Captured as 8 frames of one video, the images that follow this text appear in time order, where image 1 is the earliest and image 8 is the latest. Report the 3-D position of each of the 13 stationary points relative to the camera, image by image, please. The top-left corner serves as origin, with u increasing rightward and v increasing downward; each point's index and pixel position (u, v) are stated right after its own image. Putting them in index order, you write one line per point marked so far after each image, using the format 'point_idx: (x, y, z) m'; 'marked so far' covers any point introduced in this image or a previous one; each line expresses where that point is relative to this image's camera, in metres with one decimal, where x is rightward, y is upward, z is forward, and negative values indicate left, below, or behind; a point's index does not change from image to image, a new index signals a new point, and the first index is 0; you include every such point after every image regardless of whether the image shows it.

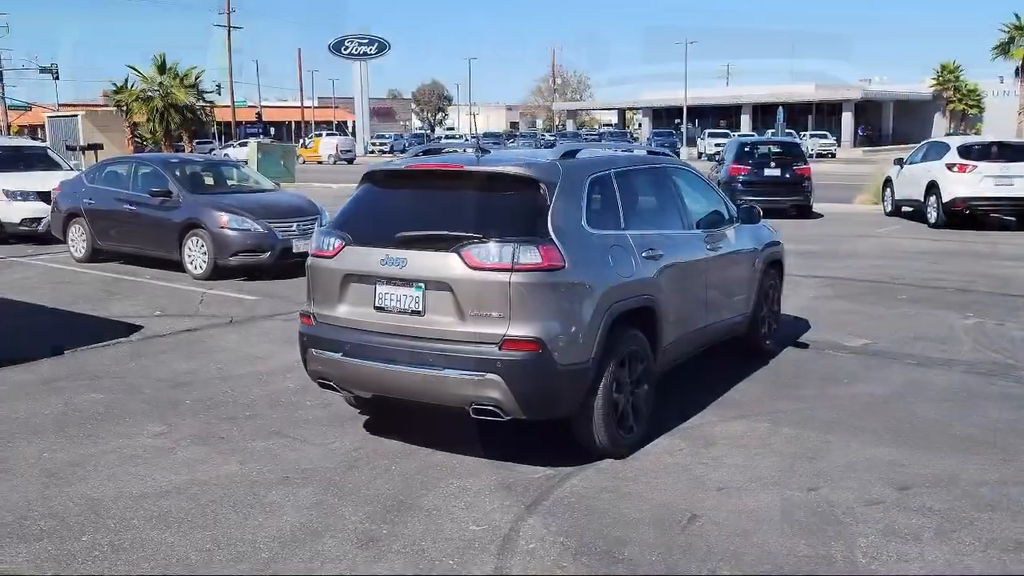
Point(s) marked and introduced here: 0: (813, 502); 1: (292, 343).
0: (+1.6, -1.1, +4.8) m
1: (-2.1, -0.5, +8.7) m
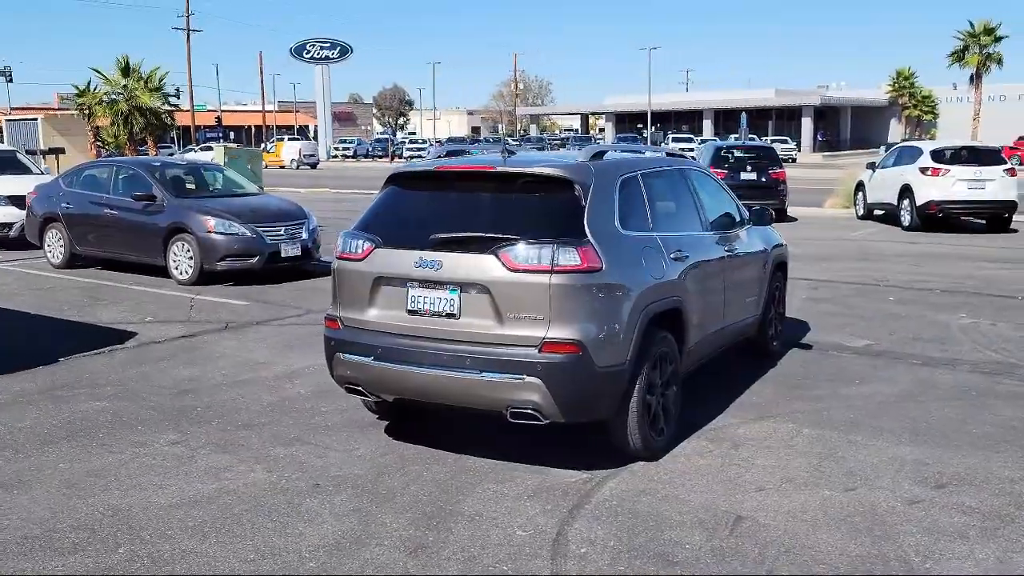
0: (+1.8, -1.1, +4.9) m
1: (-2.0, -0.6, +8.6) m
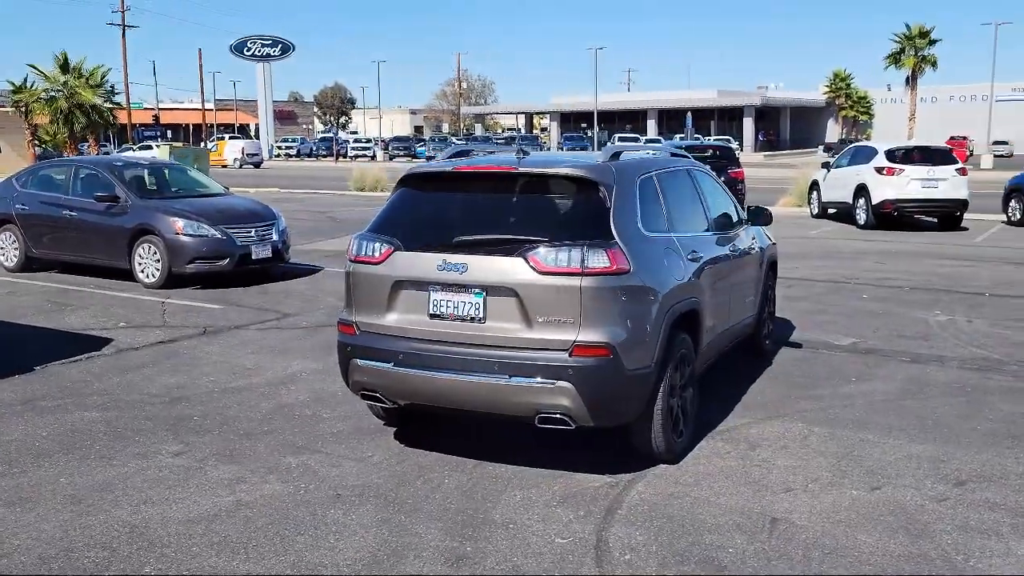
0: (+1.9, -1.1, +4.9) m
1: (-2.1, -0.6, +8.4) m
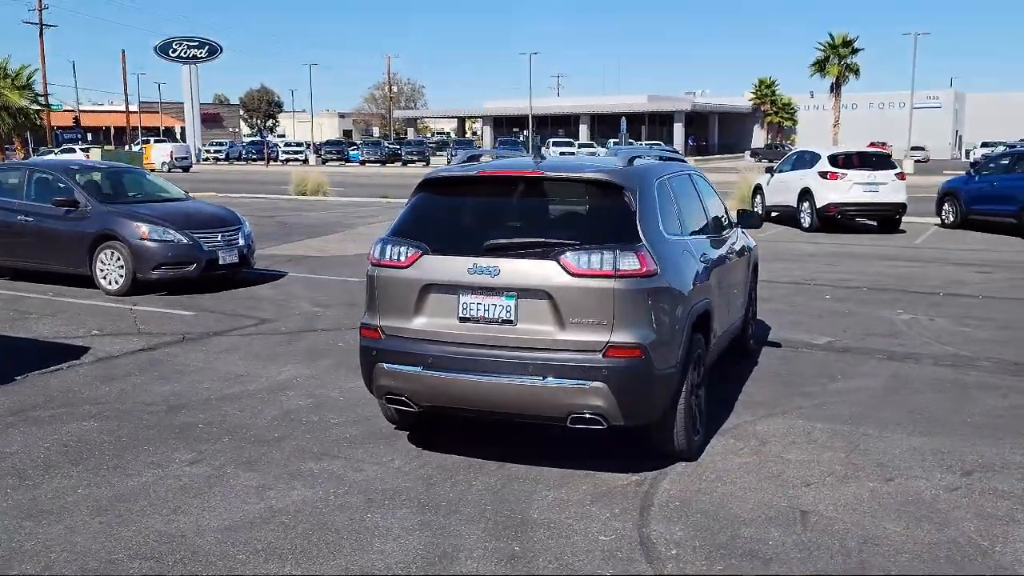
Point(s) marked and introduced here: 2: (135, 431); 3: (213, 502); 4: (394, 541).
0: (+2.1, -1.1, +5.1) m
1: (-2.2, -0.6, +8.3) m
2: (-2.5, -1.0, +6.3) m
3: (-1.6, -1.1, +5.0) m
4: (-0.6, -1.2, +4.5) m
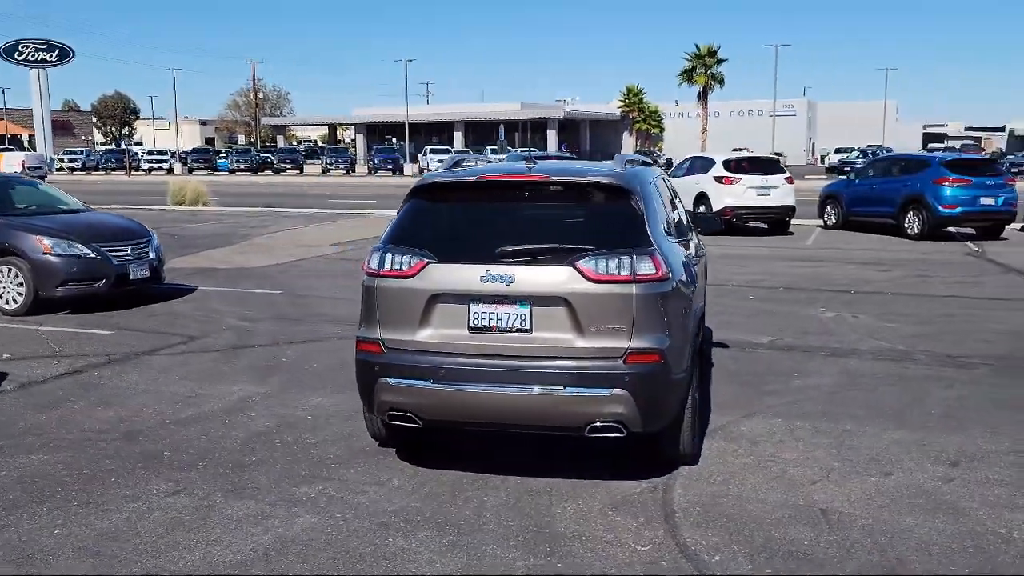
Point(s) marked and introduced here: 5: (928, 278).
0: (+2.2, -1.1, +5.2) m
1: (-2.5, -0.8, +7.8) m
2: (-2.6, -1.1, +5.7) m
3: (-1.5, -1.2, +4.6) m
4: (-0.4, -1.3, +4.3) m
5: (+6.3, +0.2, +14.2) m
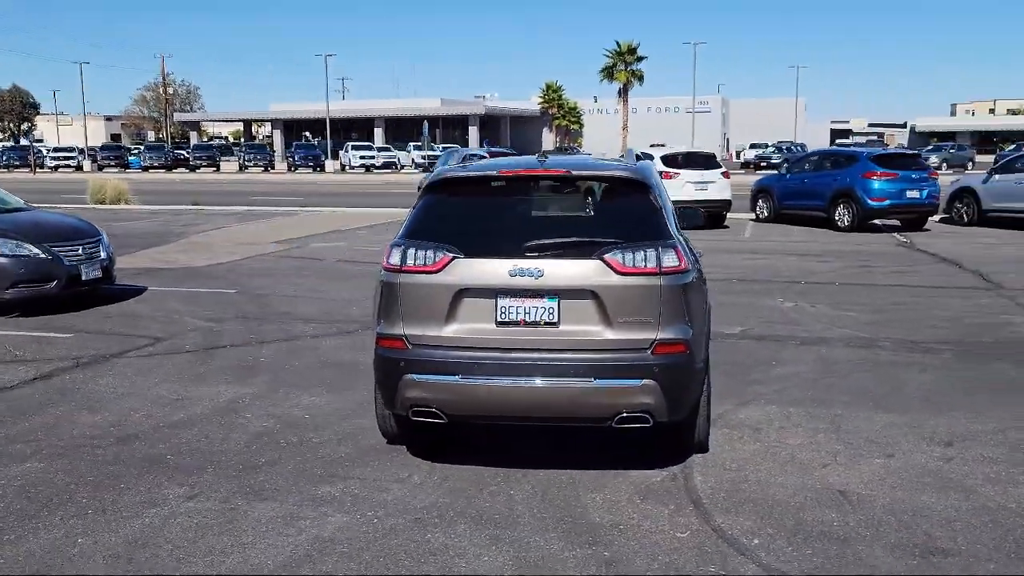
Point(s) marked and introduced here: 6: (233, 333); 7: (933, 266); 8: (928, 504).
0: (+2.3, -1.0, +5.5) m
1: (-2.6, -0.8, +7.6) m
2: (-2.5, -1.1, +5.6) m
3: (-1.3, -1.2, +4.5) m
4: (-0.2, -1.2, +4.3) m
5: (+5.6, +0.3, +14.8) m
6: (-2.9, -0.5, +9.6) m
7: (+6.7, +0.3, +14.8) m
8: (+2.2, -1.1, +4.8) m
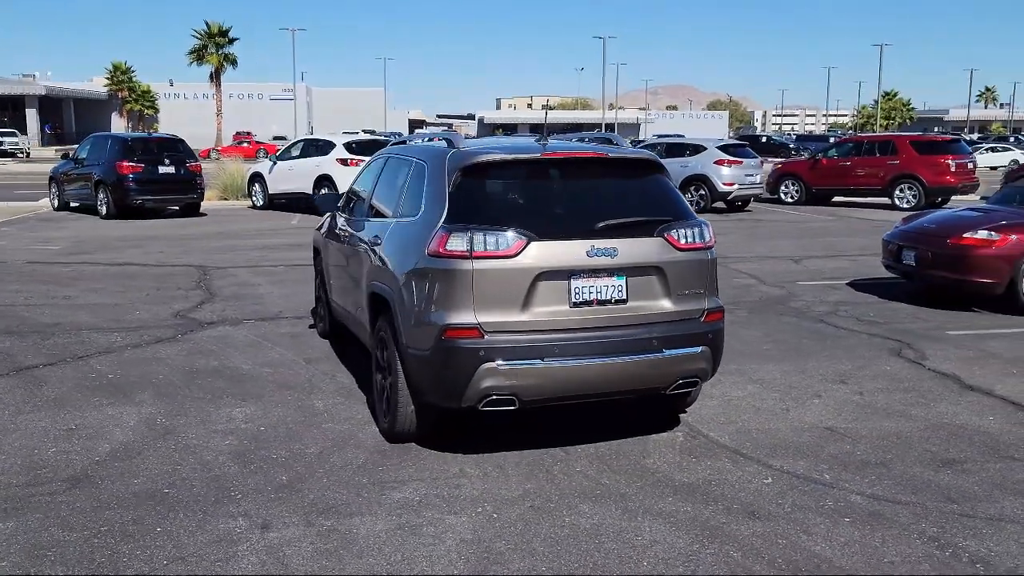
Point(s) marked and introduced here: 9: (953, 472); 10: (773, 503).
0: (+2.3, -0.8, +6.5) m
1: (-3.1, -0.8, +6.3) m
2: (-2.1, -1.1, +4.5) m
3: (-0.5, -1.2, +4.1) m
4: (+0.6, -1.1, +4.4) m
5: (+1.2, +0.7, +16.3) m
6: (-4.2, -0.5, +8.0) m
7: (+2.1, +0.8, +16.9) m
8: (+2.4, -0.9, +5.9) m
9: (+2.4, -1.0, +5.1) m
10: (+1.3, -1.1, +4.7) m
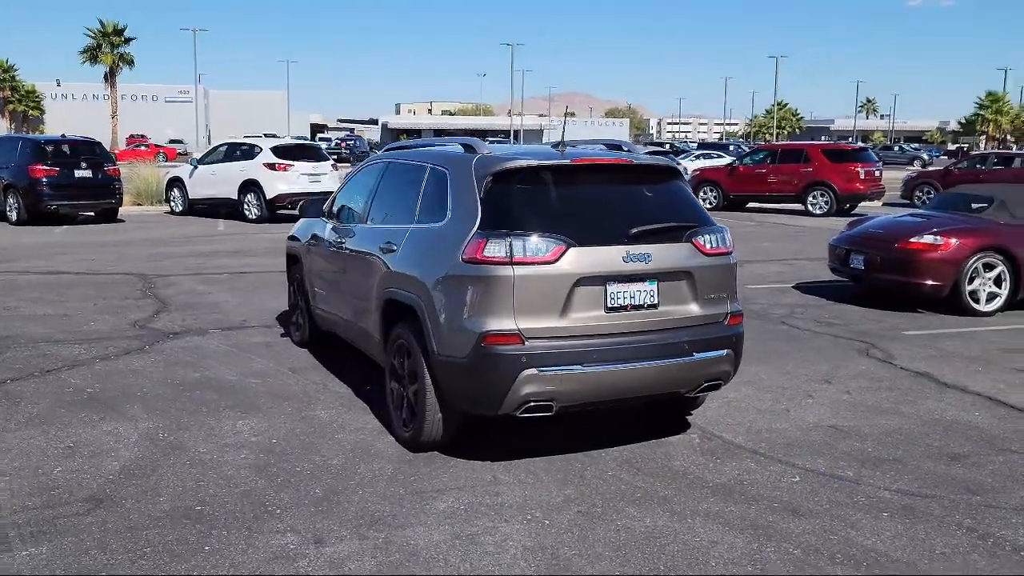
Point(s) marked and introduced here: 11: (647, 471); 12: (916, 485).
0: (+2.3, -0.8, +6.8) m
1: (-3.0, -0.9, +6.0) m
2: (-1.8, -1.2, +4.3) m
3: (-0.2, -1.2, +4.1) m
4: (+0.9, -1.2, +4.5) m
5: (+0.2, +0.6, +16.4) m
6: (-4.3, -0.6, +7.5) m
7: (+1.0, +0.7, +17.0) m
8: (+2.5, -0.9, +6.2) m
9: (+2.6, -1.0, +5.4) m
10: (+1.5, -1.1, +4.8) m
11: (+0.8, -1.0, +5.3) m
12: (+2.2, -1.1, +5.1) m
